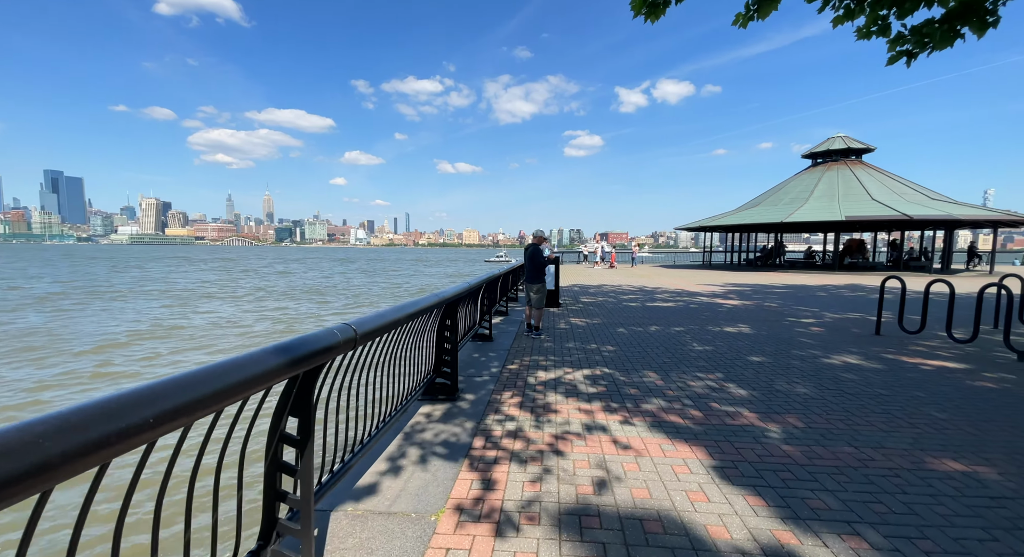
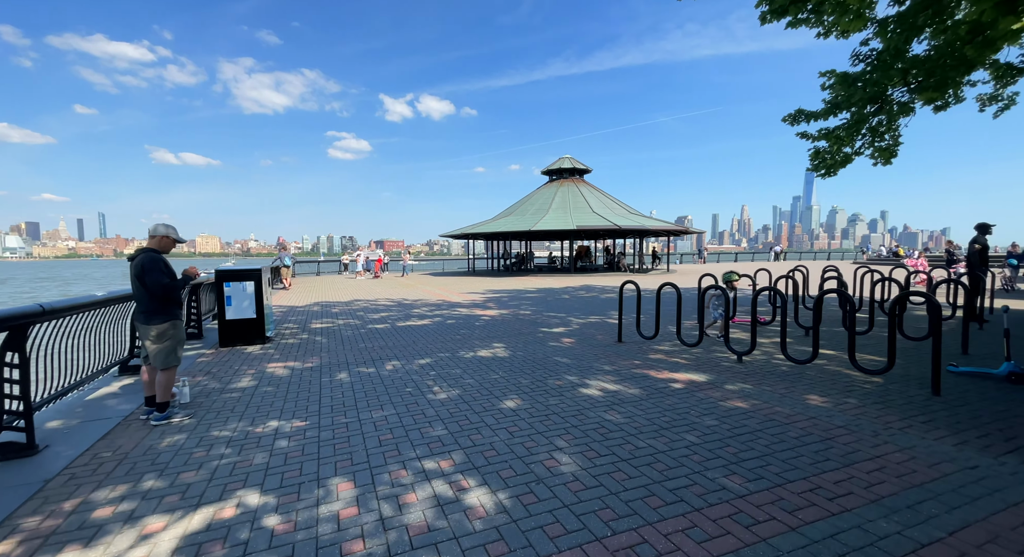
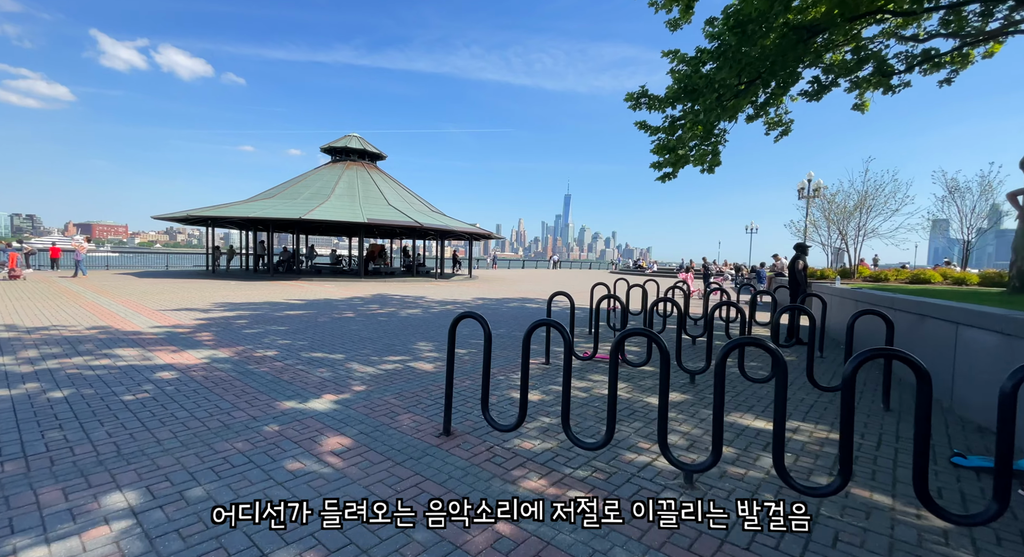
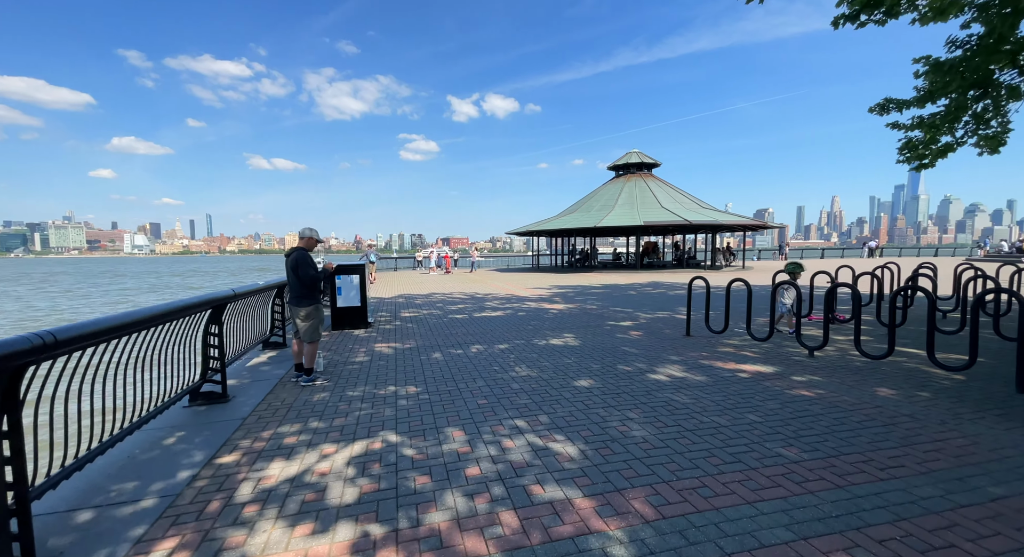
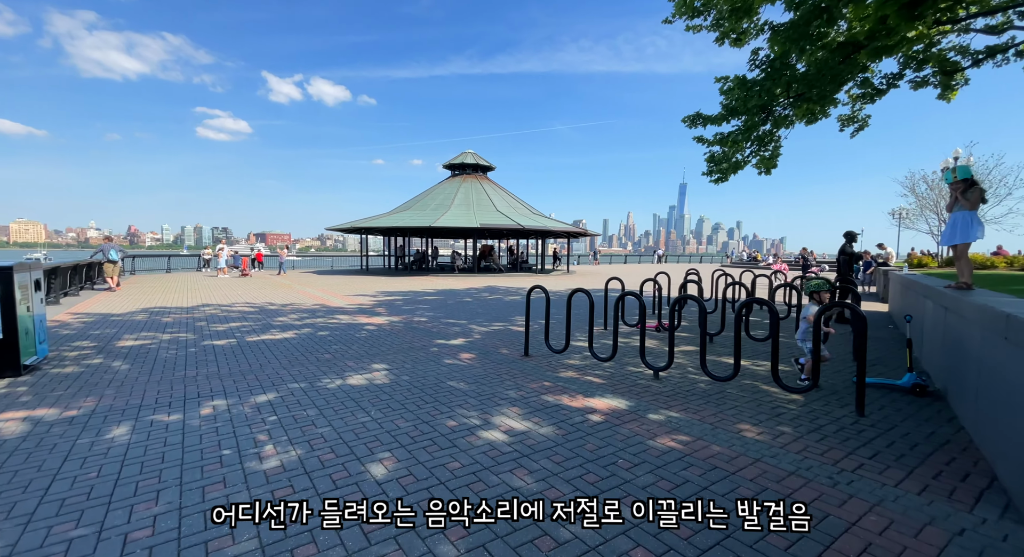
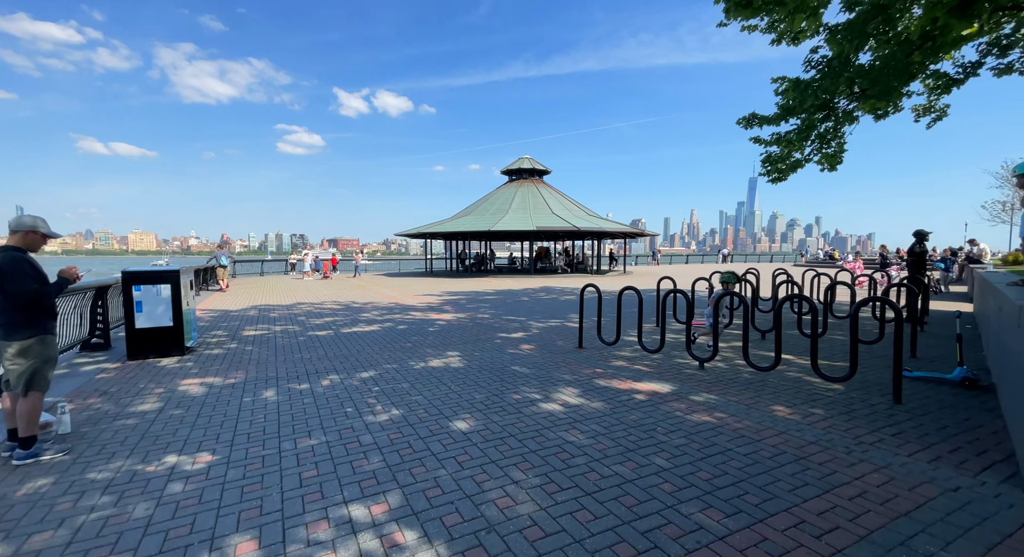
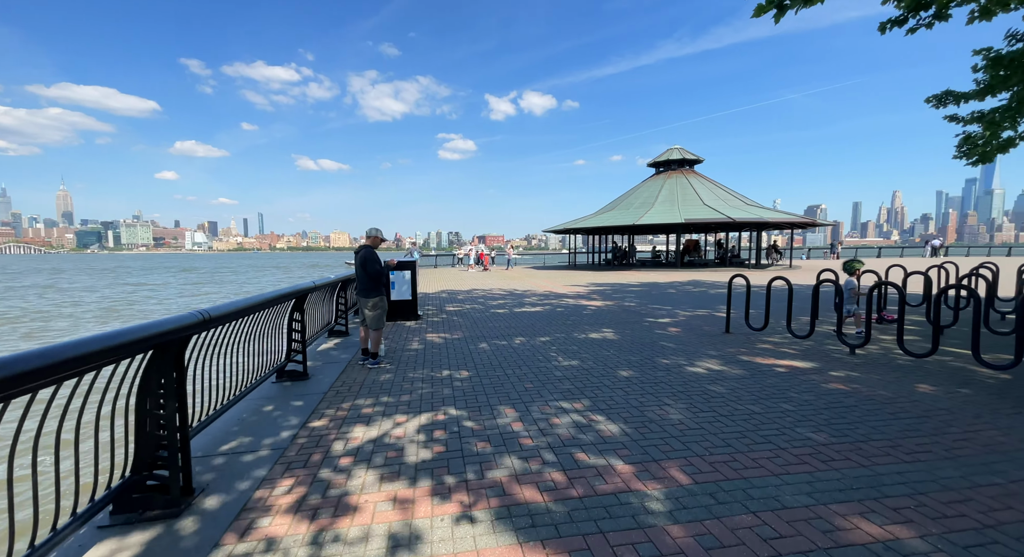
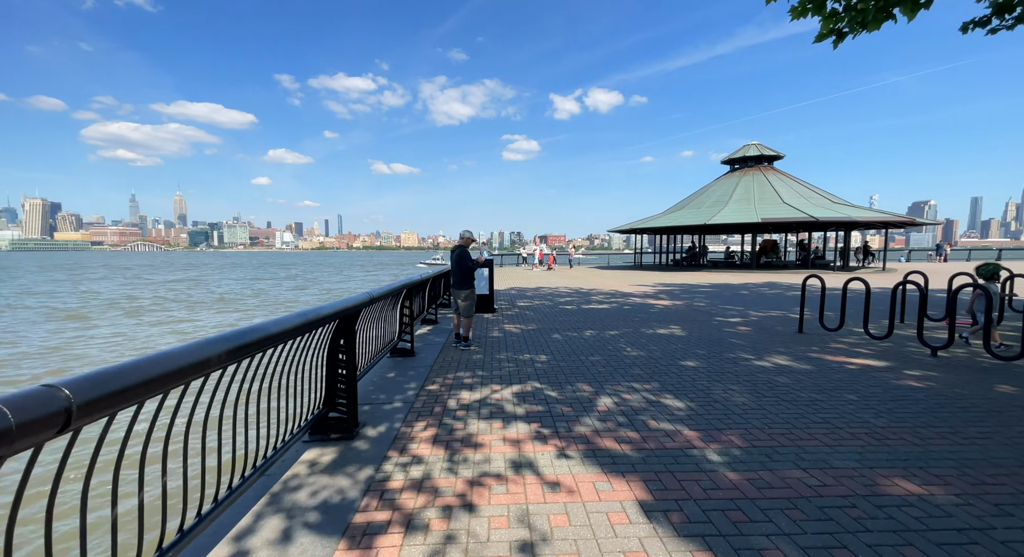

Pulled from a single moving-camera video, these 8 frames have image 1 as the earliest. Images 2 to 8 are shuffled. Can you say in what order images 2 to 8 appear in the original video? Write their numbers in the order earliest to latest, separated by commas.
8, 7, 4, 2, 6, 5, 3
